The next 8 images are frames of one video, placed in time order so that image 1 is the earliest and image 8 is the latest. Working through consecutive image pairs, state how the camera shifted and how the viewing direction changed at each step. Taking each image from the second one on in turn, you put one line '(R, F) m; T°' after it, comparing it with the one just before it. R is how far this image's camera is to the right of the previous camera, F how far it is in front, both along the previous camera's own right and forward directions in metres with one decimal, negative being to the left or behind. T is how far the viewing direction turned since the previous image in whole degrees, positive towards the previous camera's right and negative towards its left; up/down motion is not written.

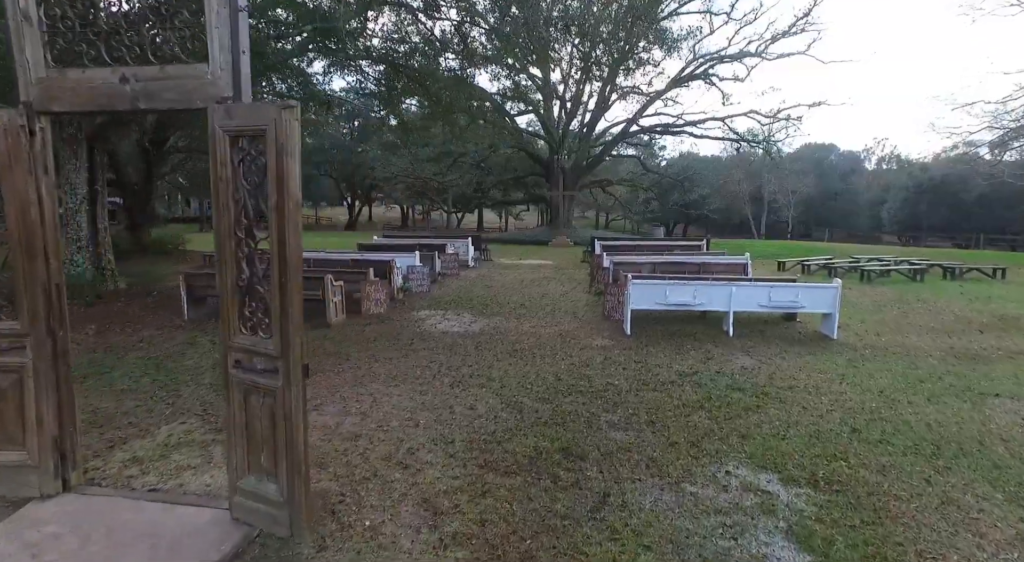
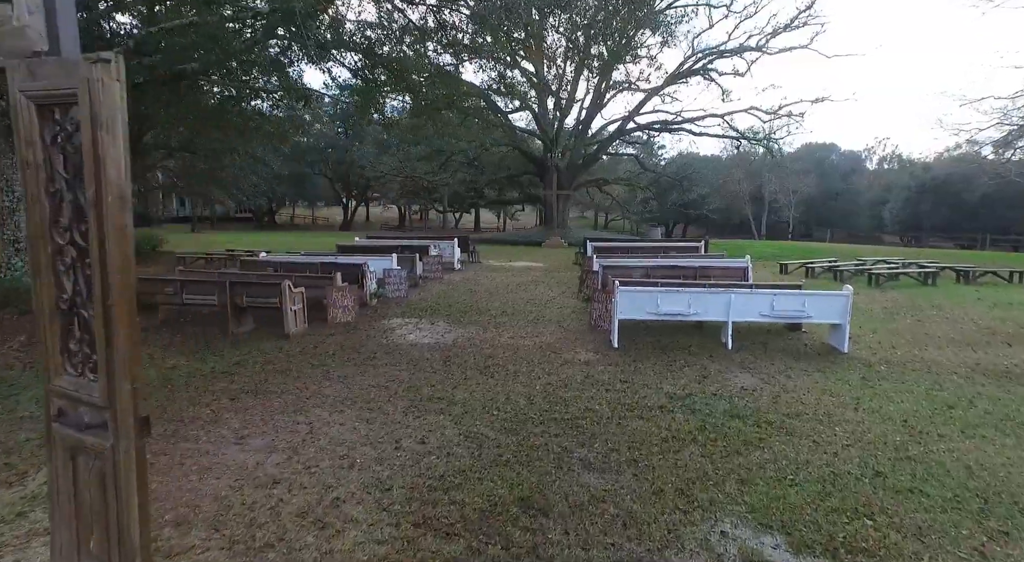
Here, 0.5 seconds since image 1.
(+0.3, +0.7) m; 0°
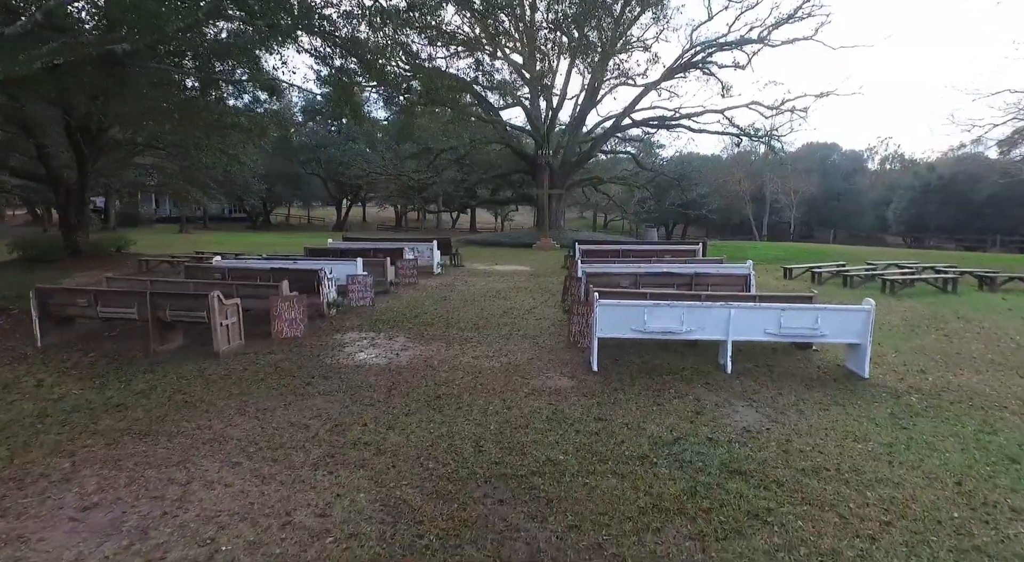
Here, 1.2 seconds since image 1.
(+0.4, +1.0) m; 0°
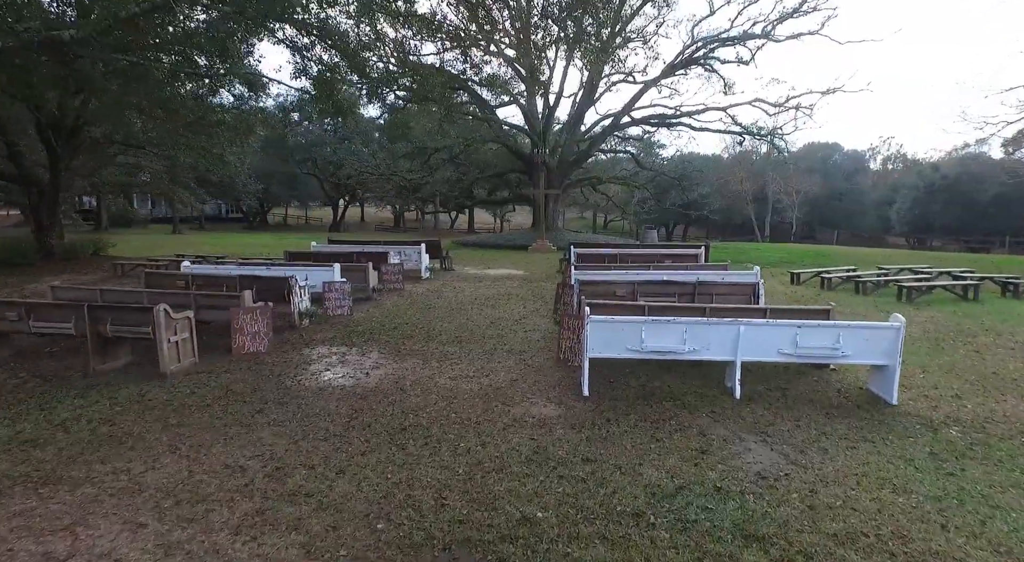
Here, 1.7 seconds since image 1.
(+0.2, +0.6) m; 0°
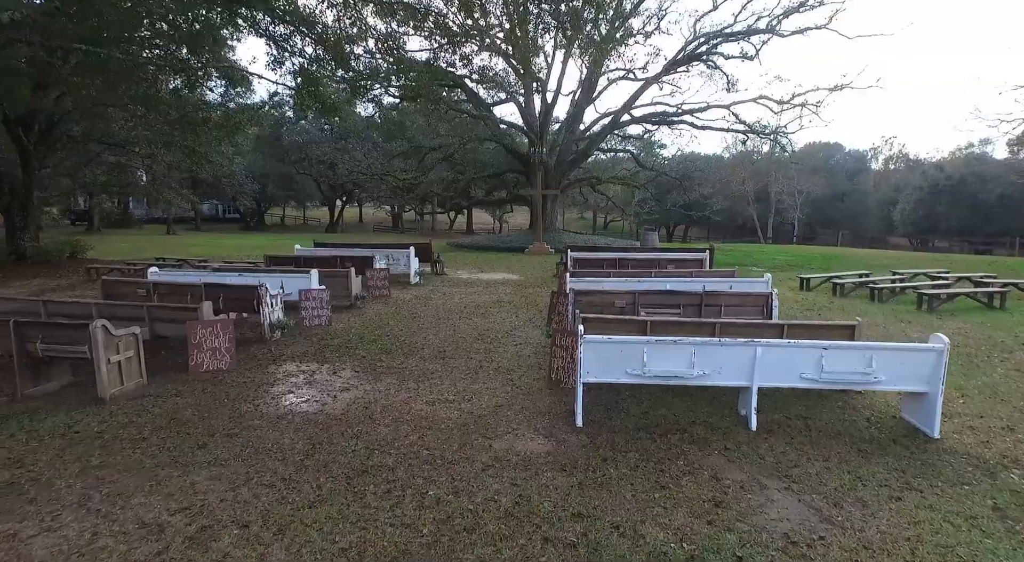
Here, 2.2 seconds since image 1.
(+0.1, +0.6) m; 0°
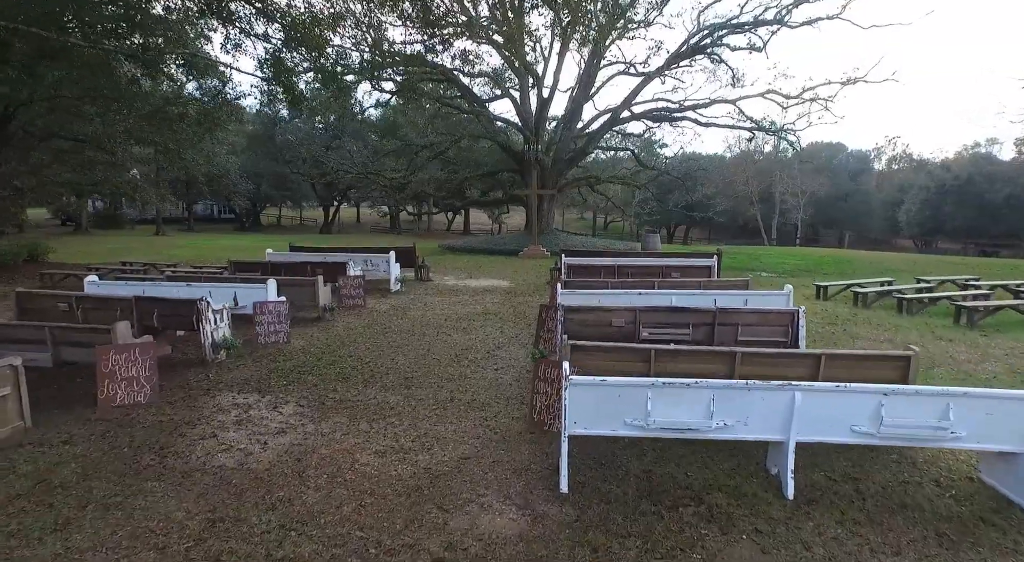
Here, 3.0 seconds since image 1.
(+0.2, +1.0) m; 0°
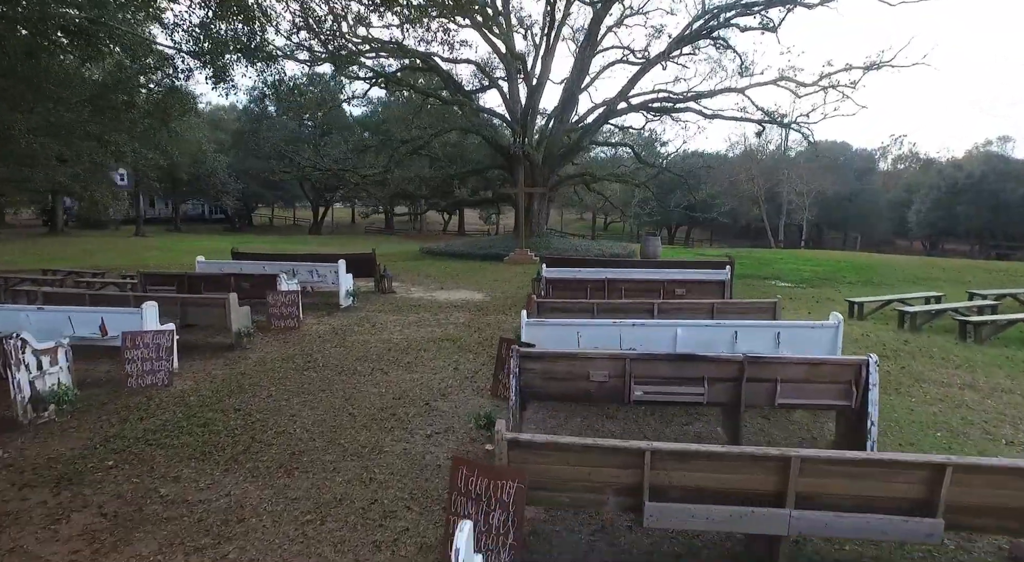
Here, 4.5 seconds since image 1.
(+0.4, +1.7) m; 0°
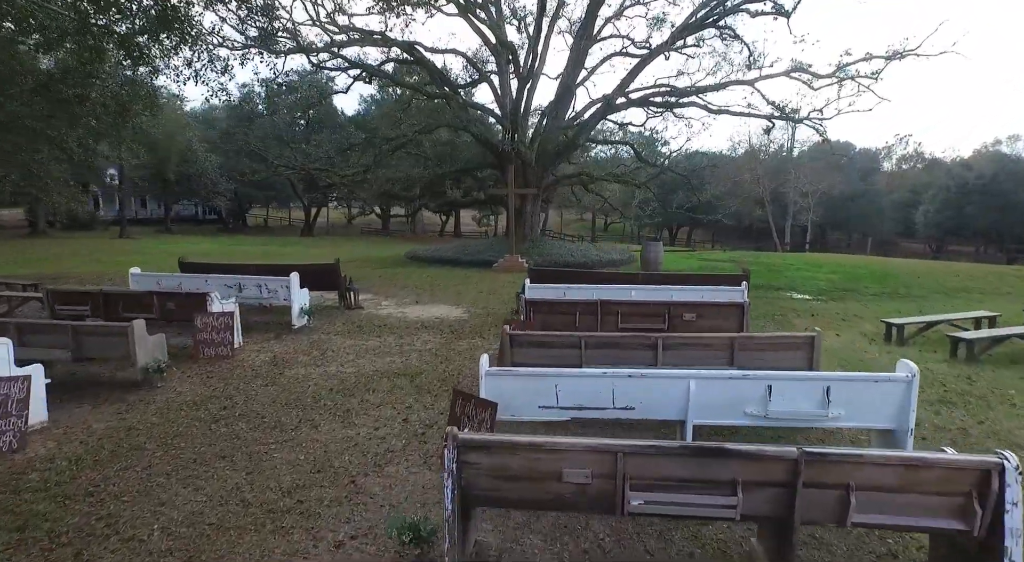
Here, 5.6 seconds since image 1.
(+0.3, +1.2) m; 0°
